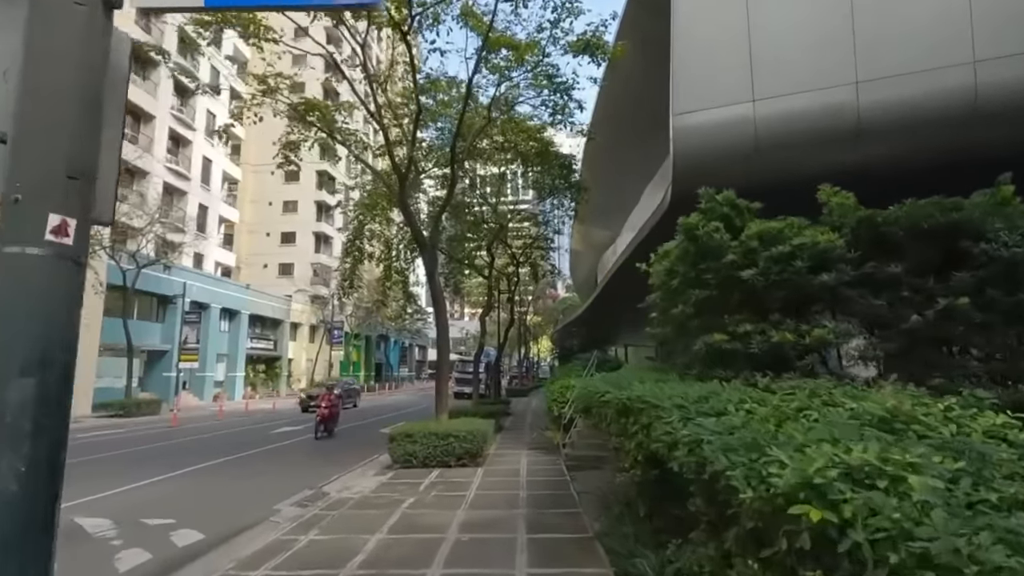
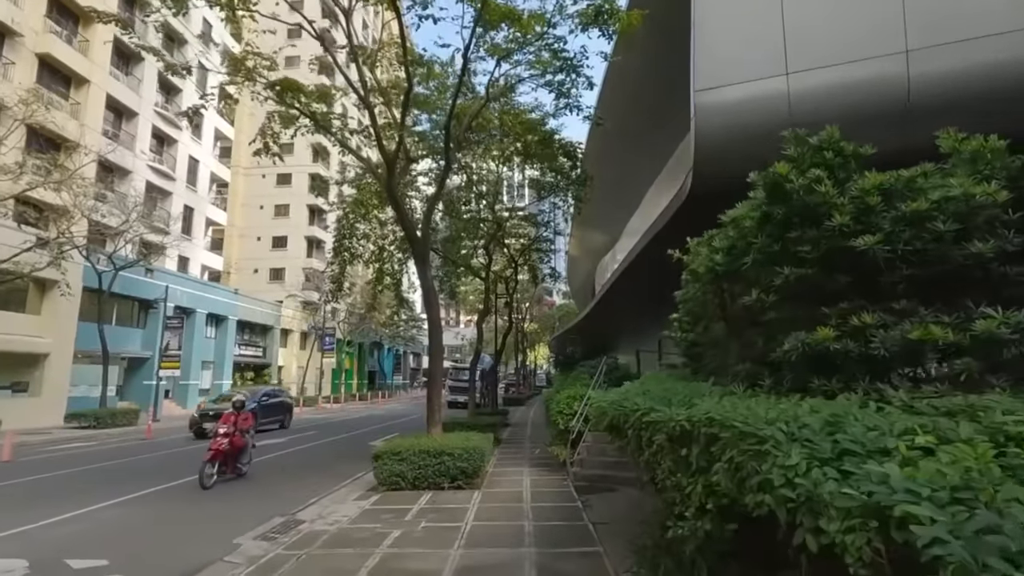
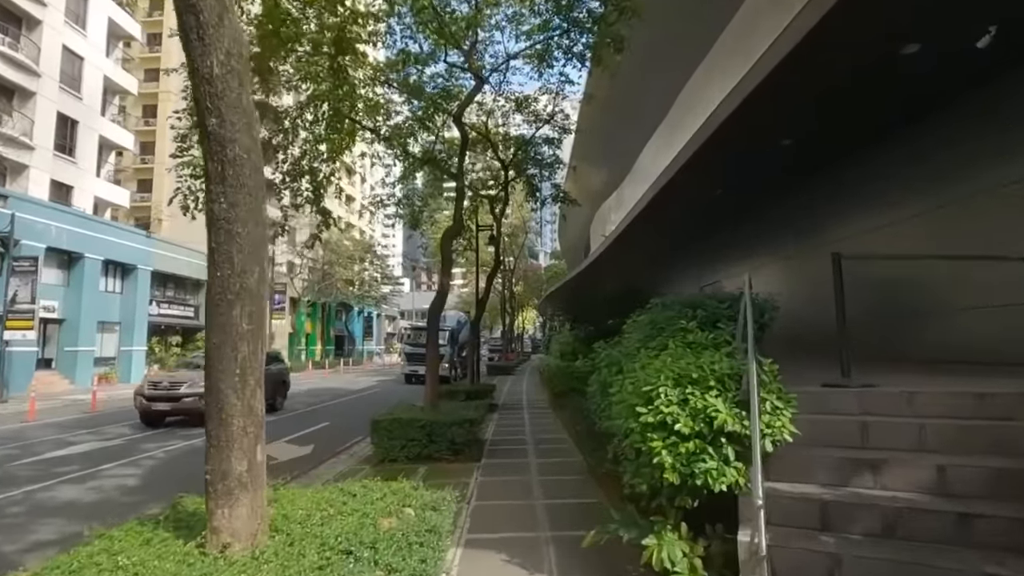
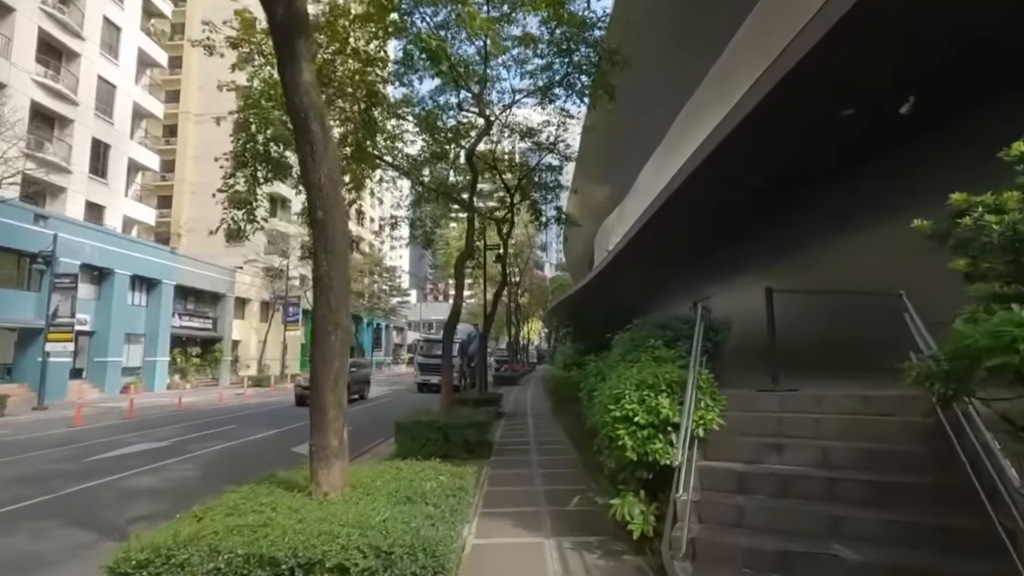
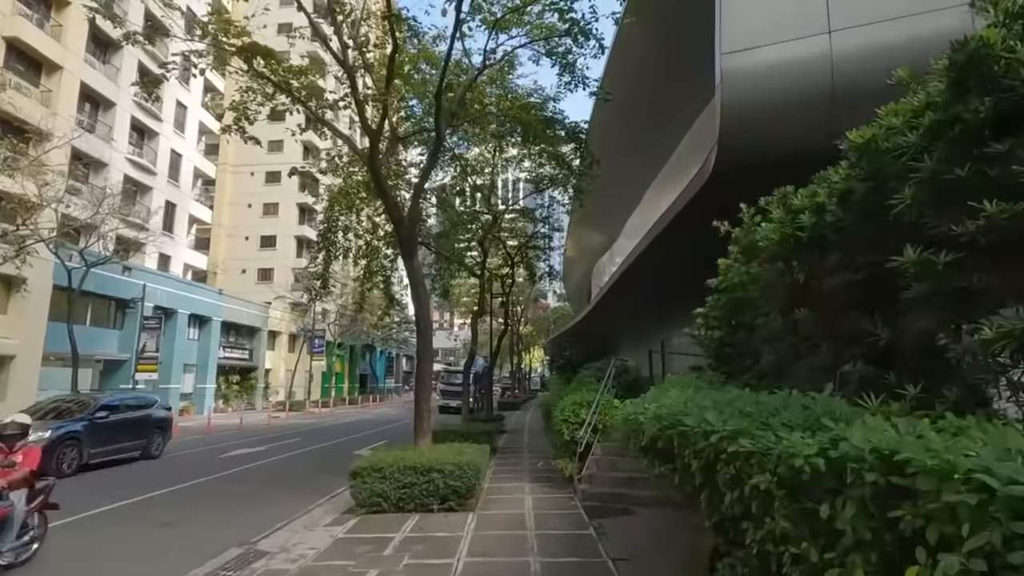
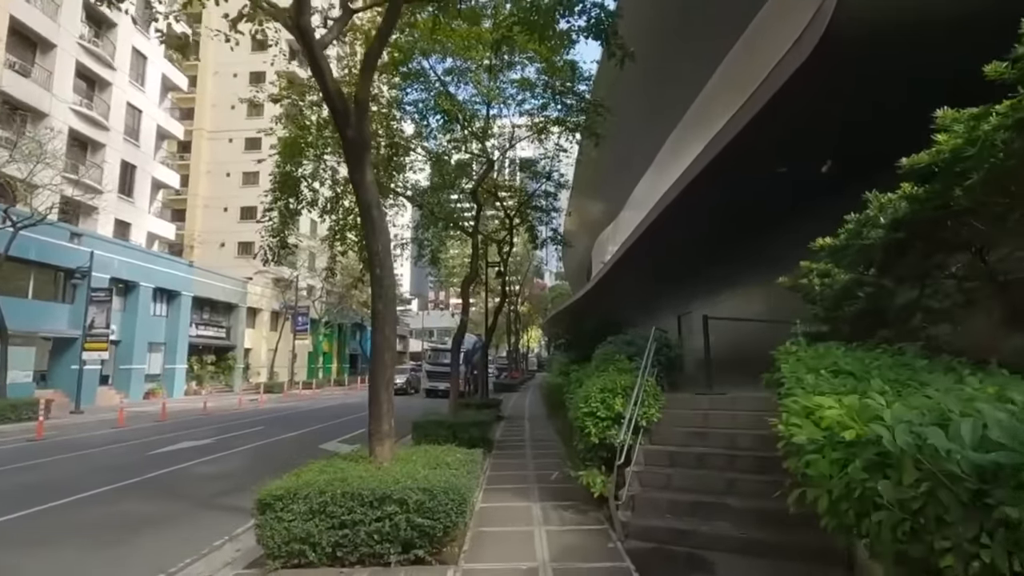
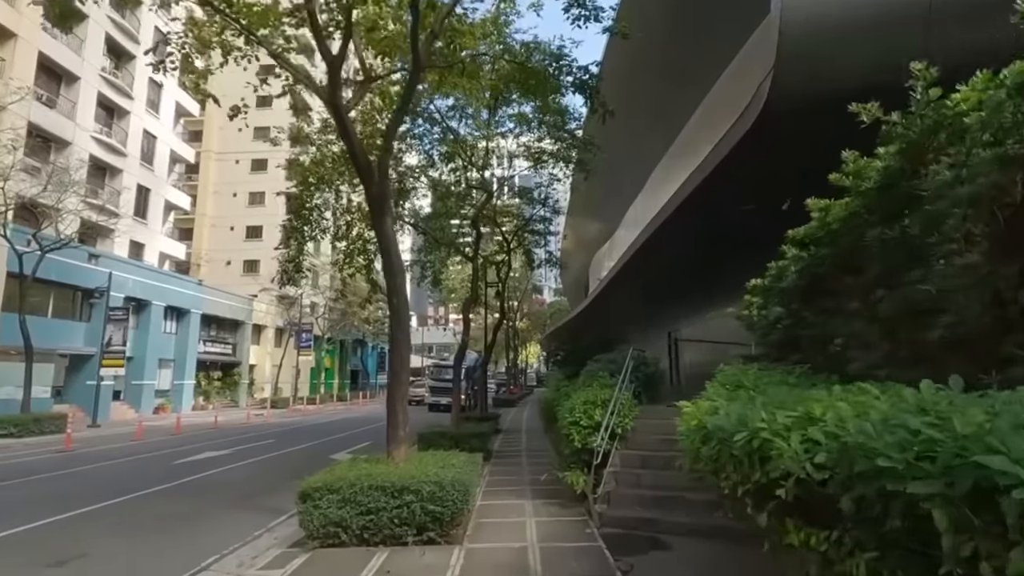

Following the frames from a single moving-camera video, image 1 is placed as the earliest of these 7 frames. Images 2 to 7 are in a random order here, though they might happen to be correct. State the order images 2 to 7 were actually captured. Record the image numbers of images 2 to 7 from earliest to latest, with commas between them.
2, 5, 7, 6, 4, 3
